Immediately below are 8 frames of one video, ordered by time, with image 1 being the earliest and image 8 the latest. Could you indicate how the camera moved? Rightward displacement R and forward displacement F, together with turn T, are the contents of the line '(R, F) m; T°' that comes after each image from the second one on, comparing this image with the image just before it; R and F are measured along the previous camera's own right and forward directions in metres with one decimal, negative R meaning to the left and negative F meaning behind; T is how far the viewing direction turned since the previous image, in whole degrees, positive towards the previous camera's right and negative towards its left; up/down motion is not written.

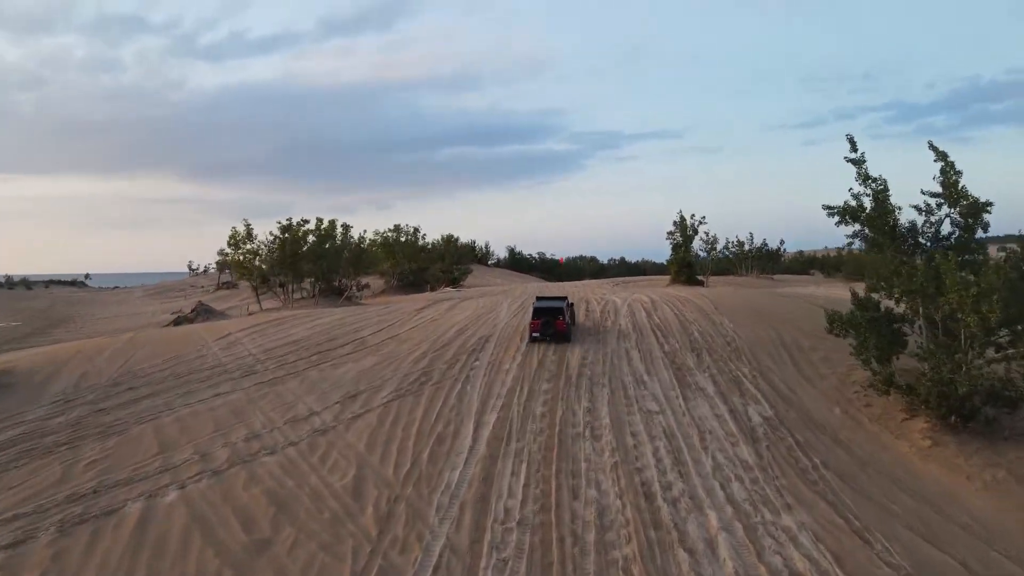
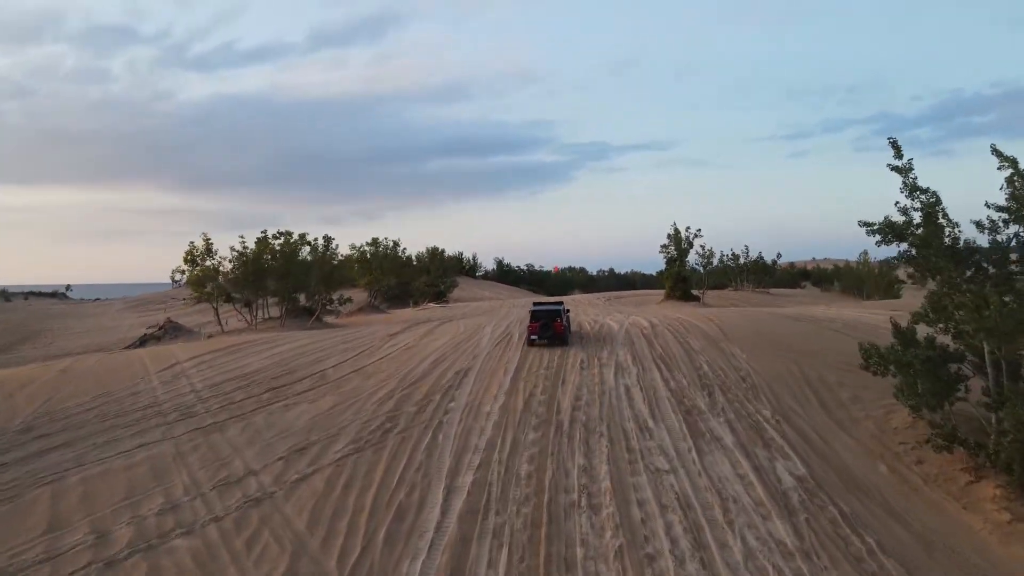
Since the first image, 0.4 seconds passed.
(+0.1, +1.6) m; +1°
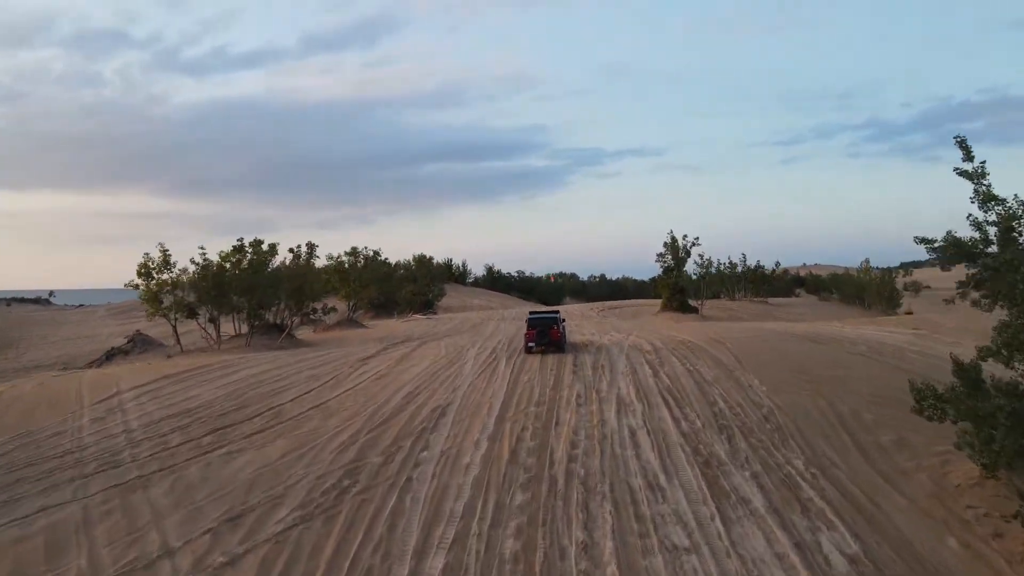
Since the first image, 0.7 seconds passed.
(+0.1, +1.5) m; +1°
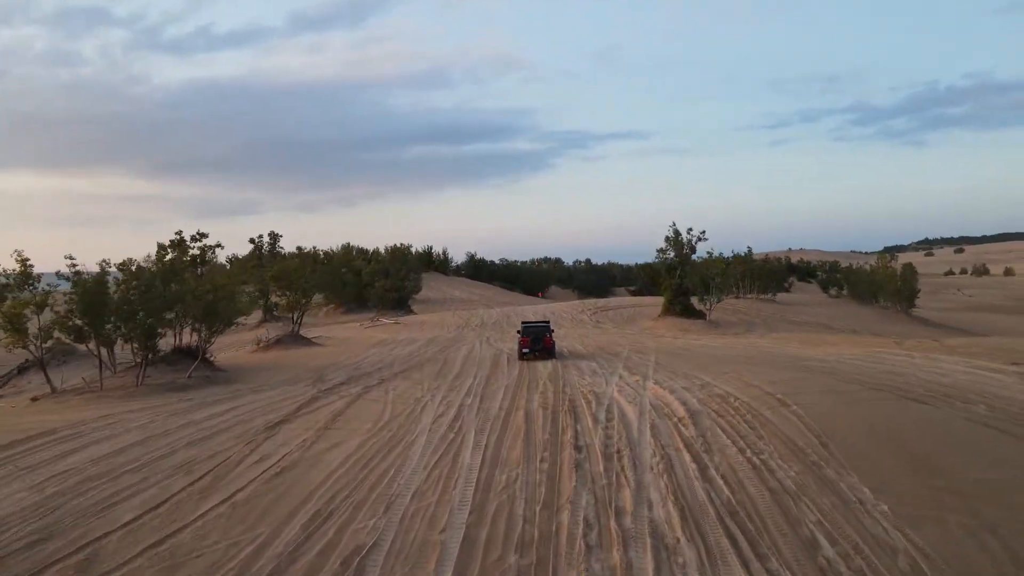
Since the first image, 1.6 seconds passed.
(+0.1, +3.8) m; +1°
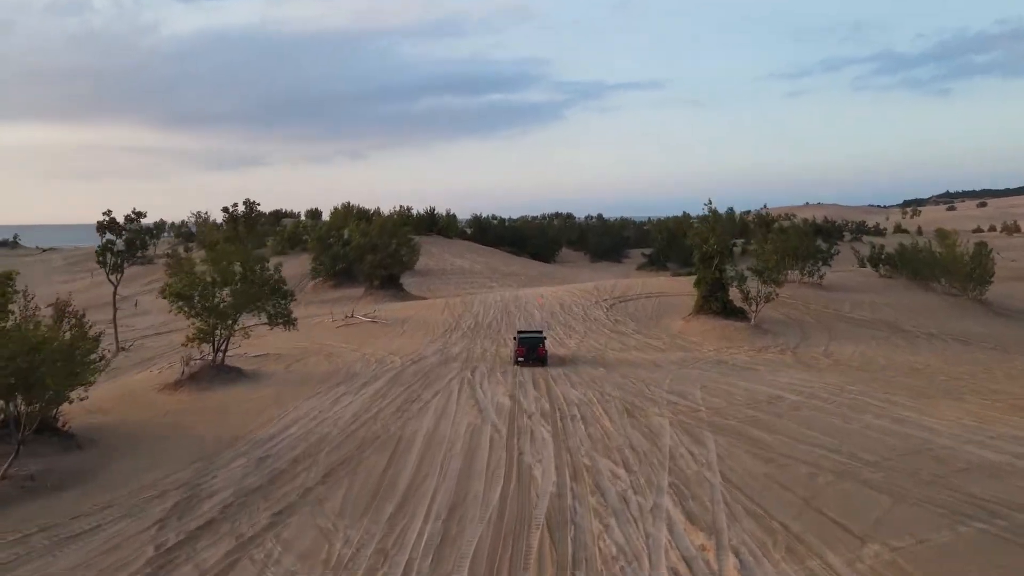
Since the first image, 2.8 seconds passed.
(+0.3, +4.8) m; -1°
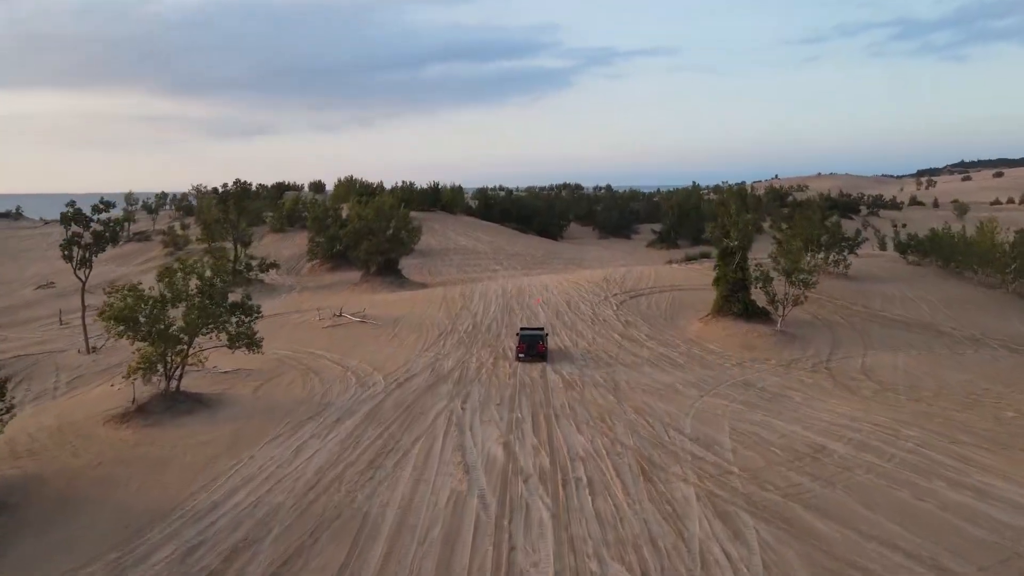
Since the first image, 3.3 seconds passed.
(+0.2, +1.9) m; -1°
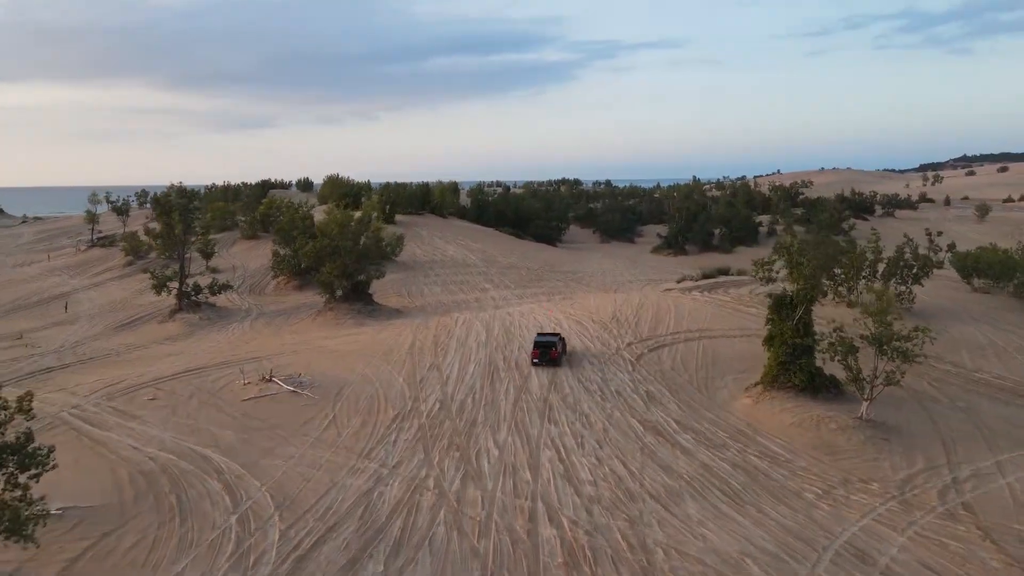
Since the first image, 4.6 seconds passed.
(+0.3, +5.2) m; 0°
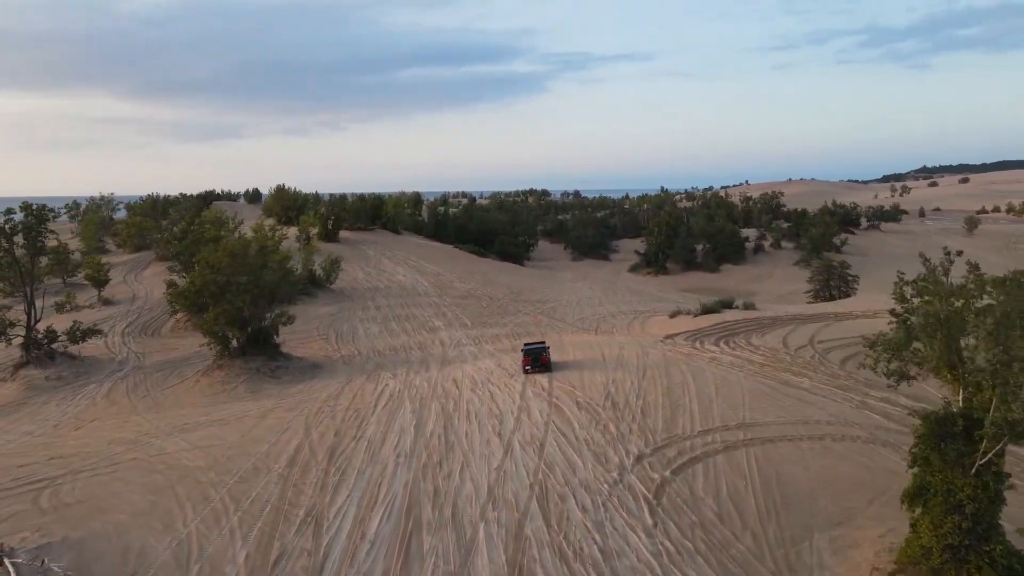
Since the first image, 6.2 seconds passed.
(+0.5, +7.2) m; +2°
